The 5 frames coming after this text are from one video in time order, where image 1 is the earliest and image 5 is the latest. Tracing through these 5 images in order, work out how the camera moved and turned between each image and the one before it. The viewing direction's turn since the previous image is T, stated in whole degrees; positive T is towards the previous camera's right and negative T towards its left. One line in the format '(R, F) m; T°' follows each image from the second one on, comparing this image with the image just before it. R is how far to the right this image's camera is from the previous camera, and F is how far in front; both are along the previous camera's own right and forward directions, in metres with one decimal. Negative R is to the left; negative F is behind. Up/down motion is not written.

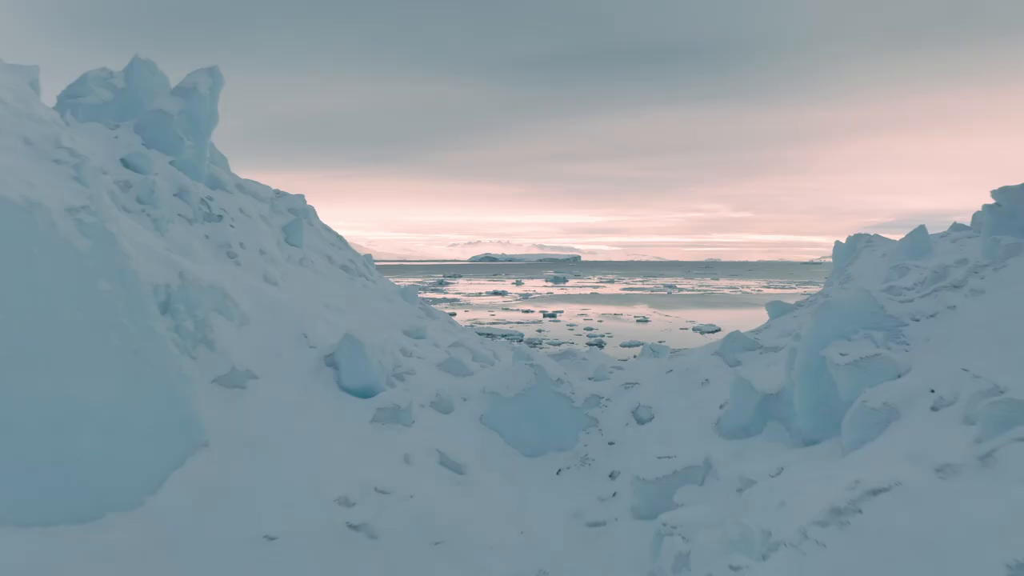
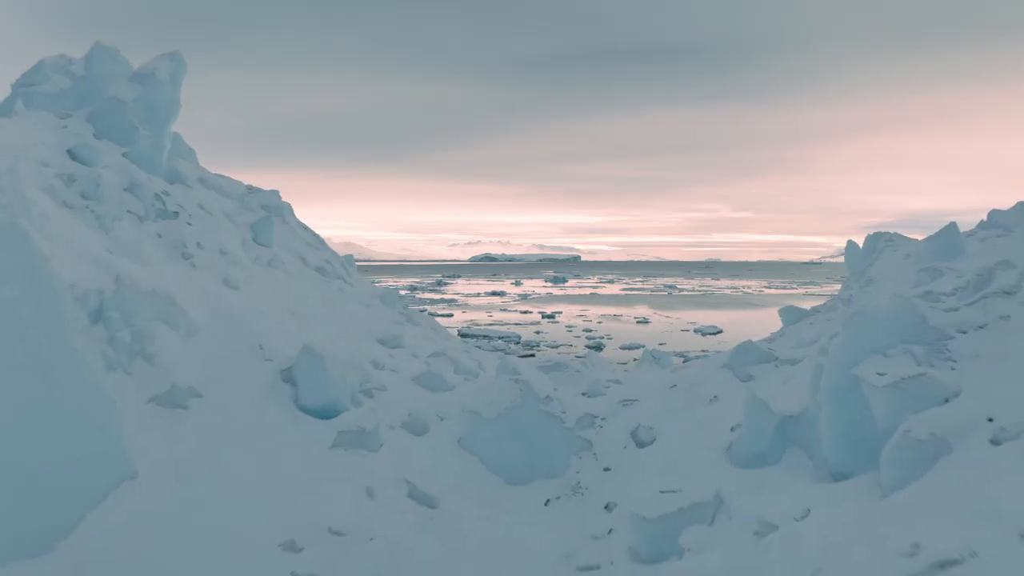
(+0.2, +0.8) m; 0°
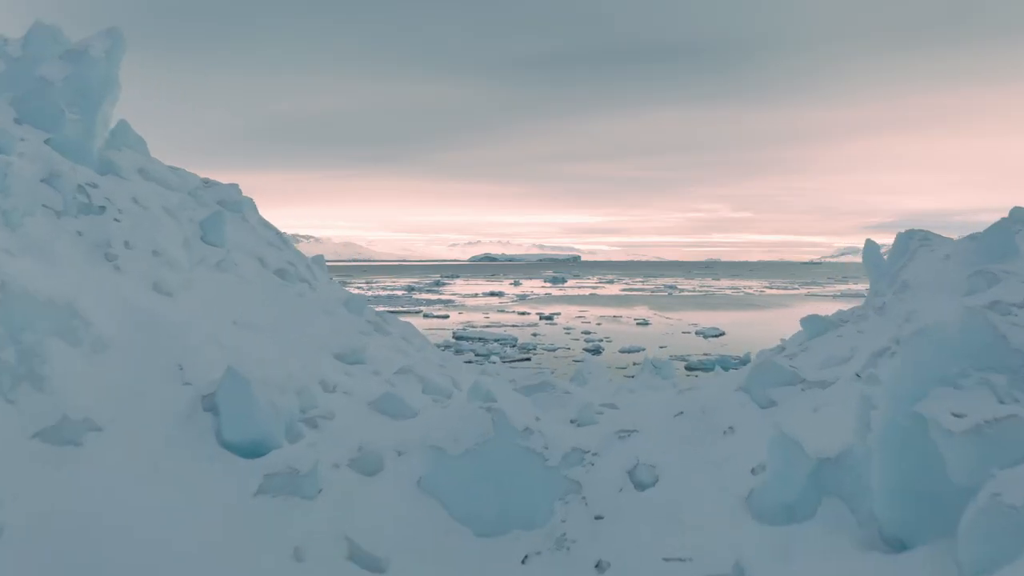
(+0.2, +1.1) m; 0°
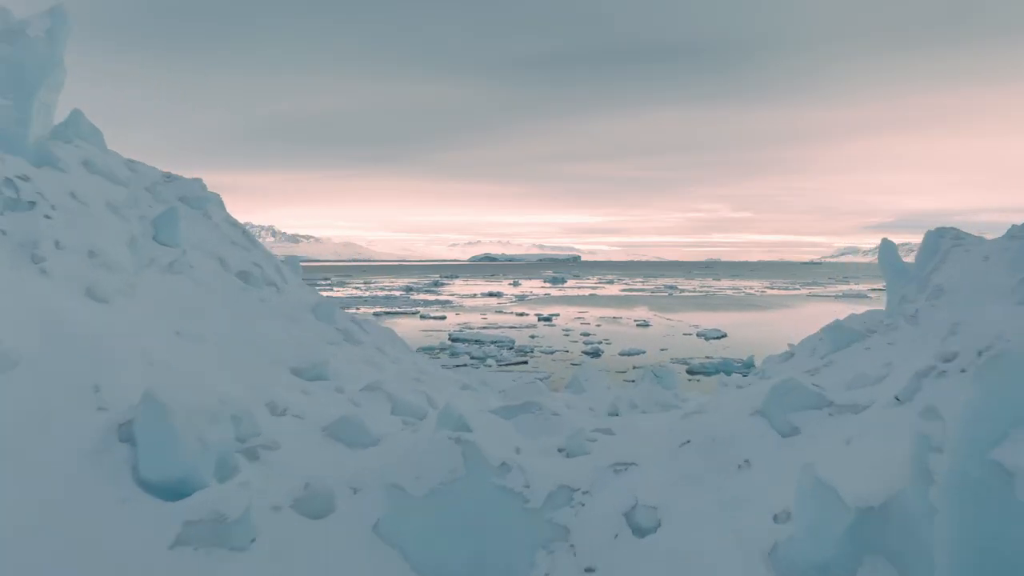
(+0.2, +0.8) m; 0°
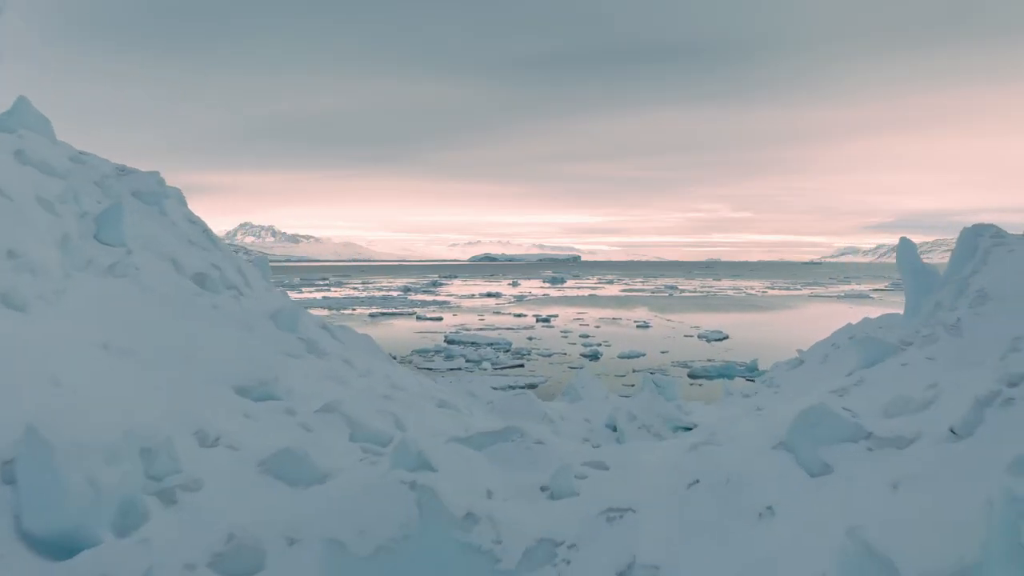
(+0.2, +0.8) m; 0°
